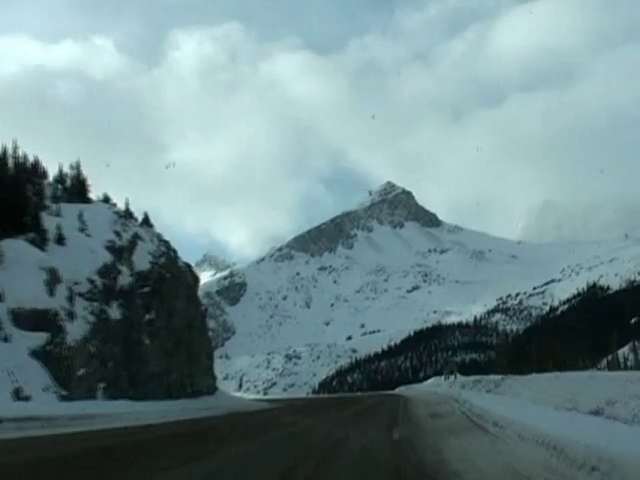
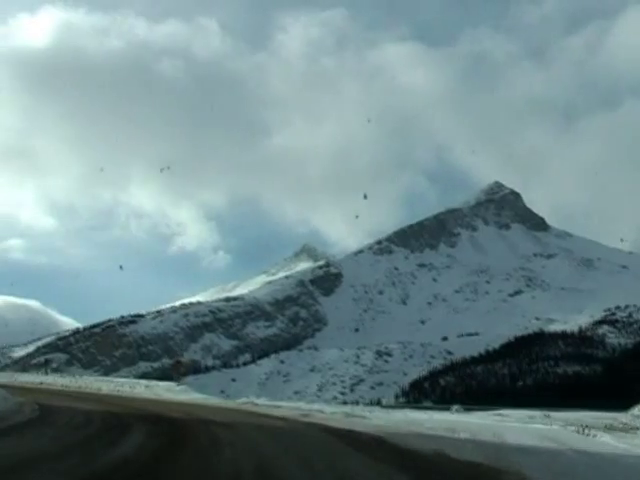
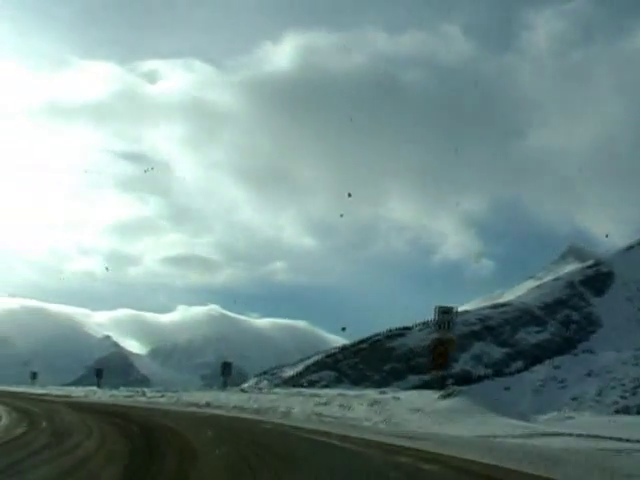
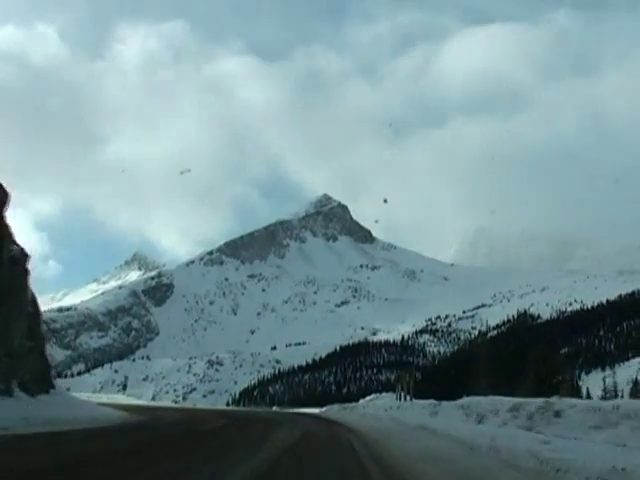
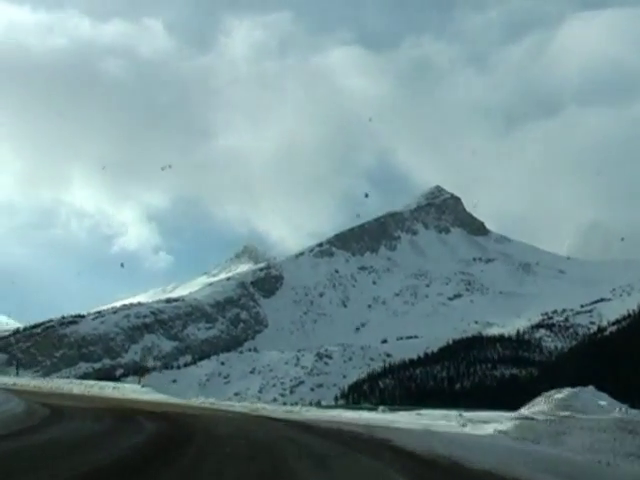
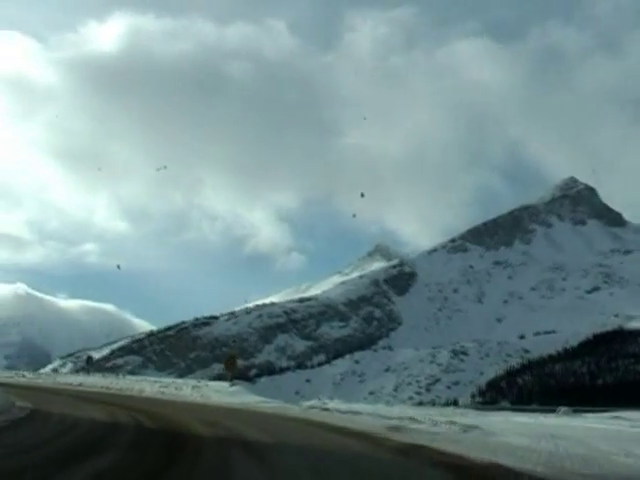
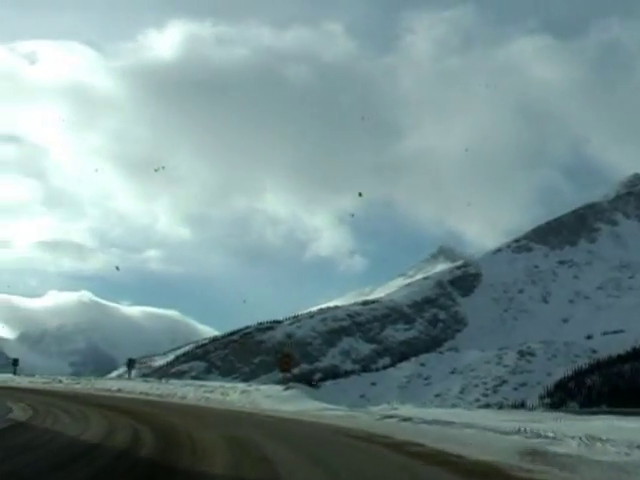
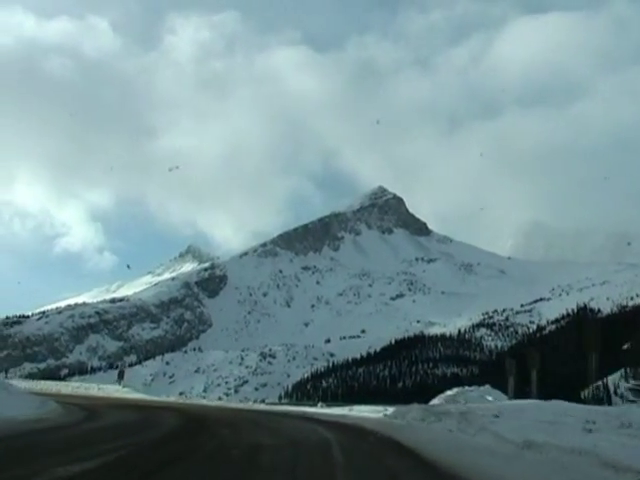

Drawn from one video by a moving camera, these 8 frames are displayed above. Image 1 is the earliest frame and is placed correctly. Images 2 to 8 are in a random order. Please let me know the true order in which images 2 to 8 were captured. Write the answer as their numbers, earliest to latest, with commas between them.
4, 8, 5, 2, 6, 7, 3
